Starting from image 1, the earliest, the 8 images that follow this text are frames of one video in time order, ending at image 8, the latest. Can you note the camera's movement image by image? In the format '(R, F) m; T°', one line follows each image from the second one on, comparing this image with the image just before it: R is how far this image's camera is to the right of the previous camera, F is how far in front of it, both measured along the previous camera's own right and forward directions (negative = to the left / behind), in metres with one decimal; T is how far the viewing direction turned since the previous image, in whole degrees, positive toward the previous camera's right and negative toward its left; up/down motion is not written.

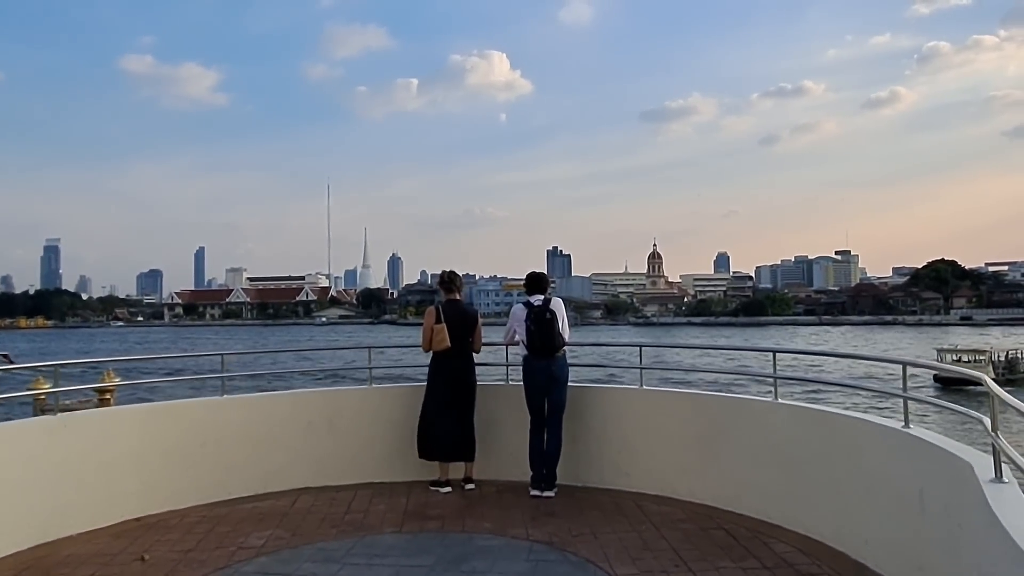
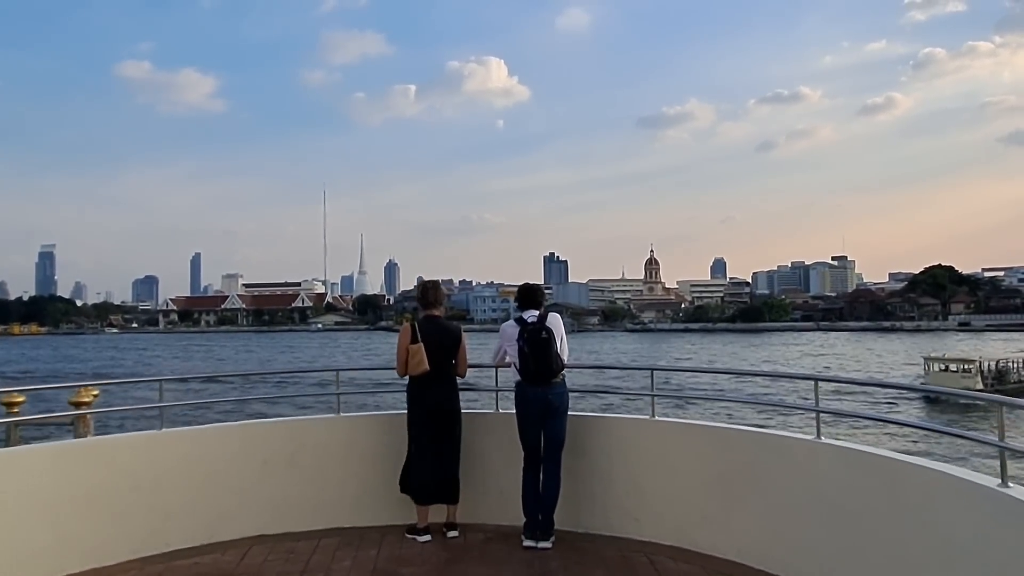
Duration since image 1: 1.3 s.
(0.0, +0.6) m; 0°
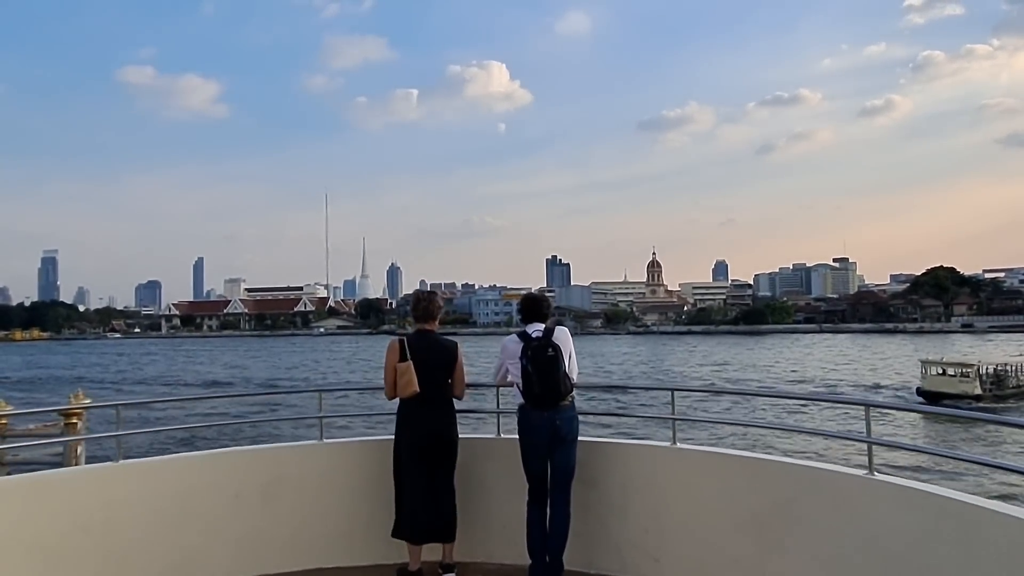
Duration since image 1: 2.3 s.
(0.0, +0.4) m; 0°
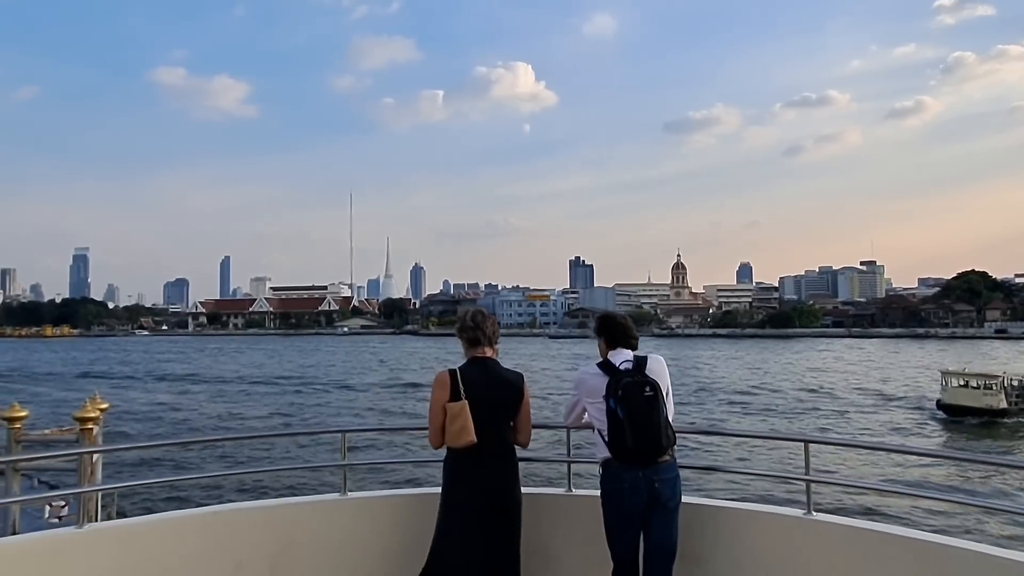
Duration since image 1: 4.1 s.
(-0.2, +0.7) m; -2°
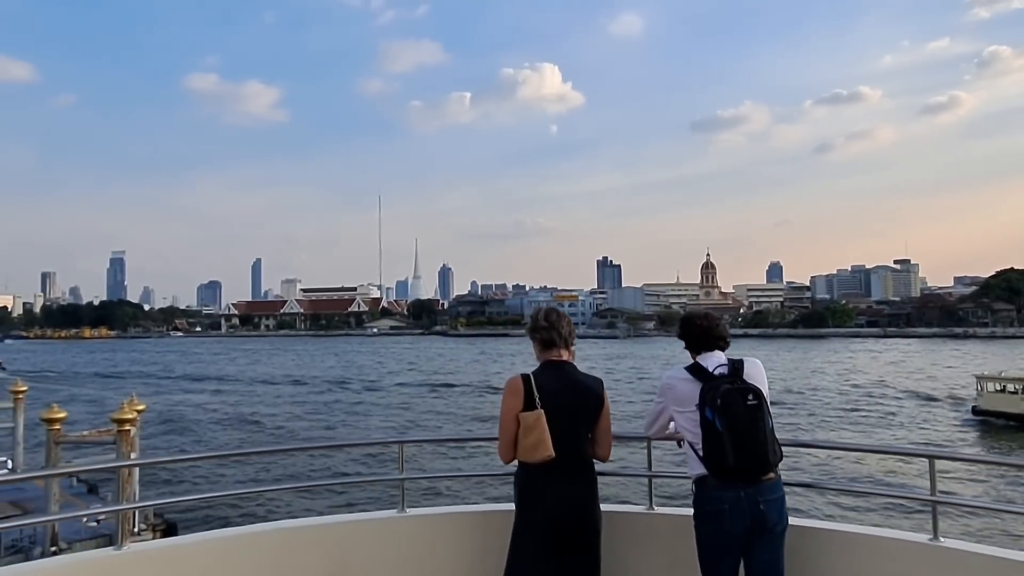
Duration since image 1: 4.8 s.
(-0.2, +0.3) m; -2°
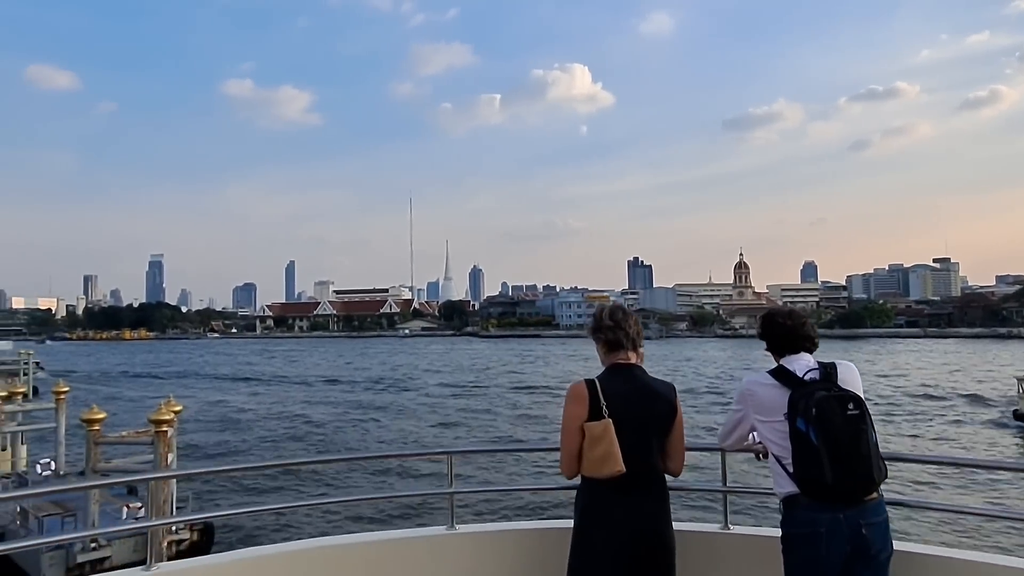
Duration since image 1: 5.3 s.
(-0.1, +0.2) m; -2°
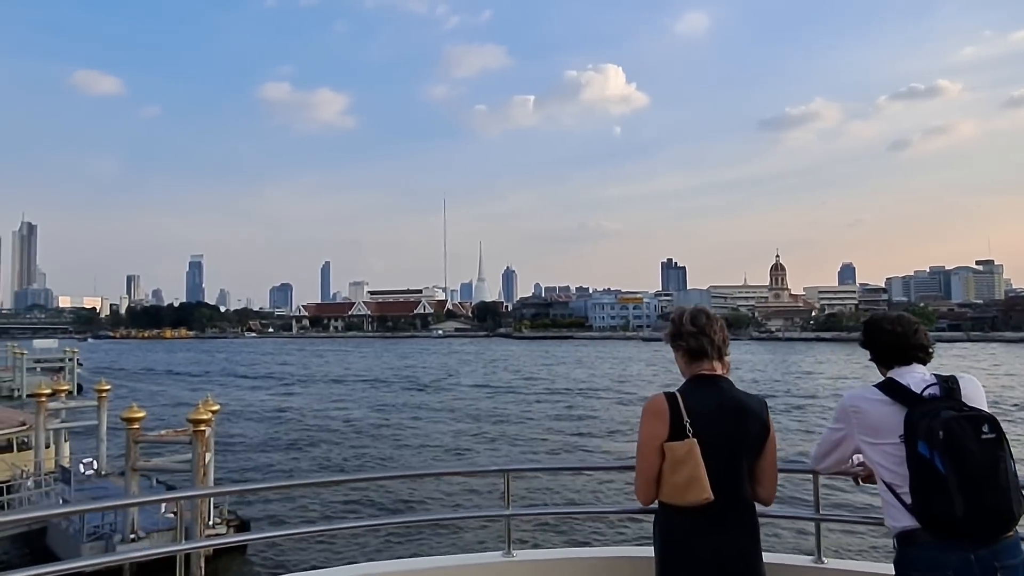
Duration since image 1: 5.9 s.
(-0.1, +0.2) m; -3°
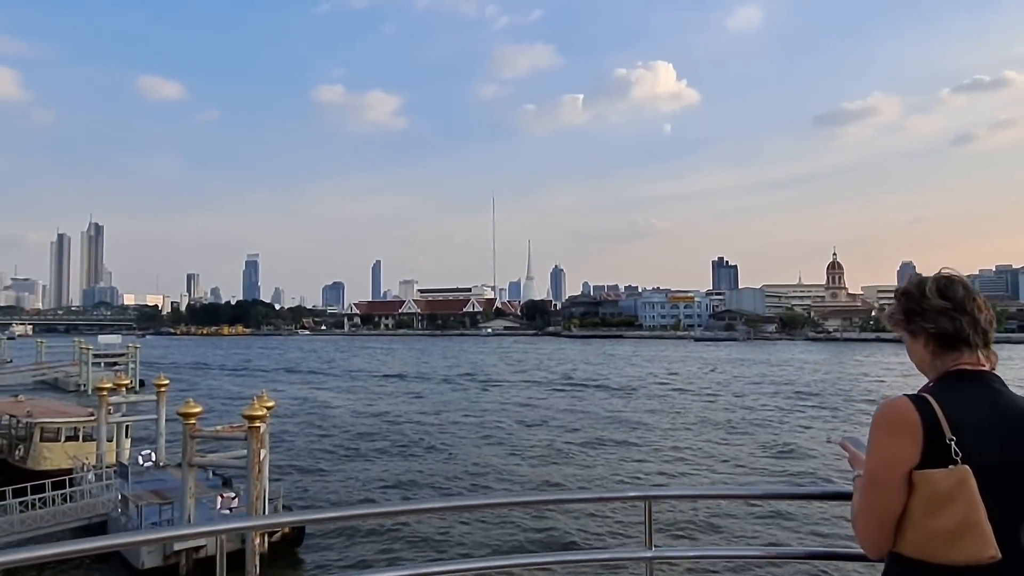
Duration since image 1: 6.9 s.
(-0.2, +0.5) m; -4°
